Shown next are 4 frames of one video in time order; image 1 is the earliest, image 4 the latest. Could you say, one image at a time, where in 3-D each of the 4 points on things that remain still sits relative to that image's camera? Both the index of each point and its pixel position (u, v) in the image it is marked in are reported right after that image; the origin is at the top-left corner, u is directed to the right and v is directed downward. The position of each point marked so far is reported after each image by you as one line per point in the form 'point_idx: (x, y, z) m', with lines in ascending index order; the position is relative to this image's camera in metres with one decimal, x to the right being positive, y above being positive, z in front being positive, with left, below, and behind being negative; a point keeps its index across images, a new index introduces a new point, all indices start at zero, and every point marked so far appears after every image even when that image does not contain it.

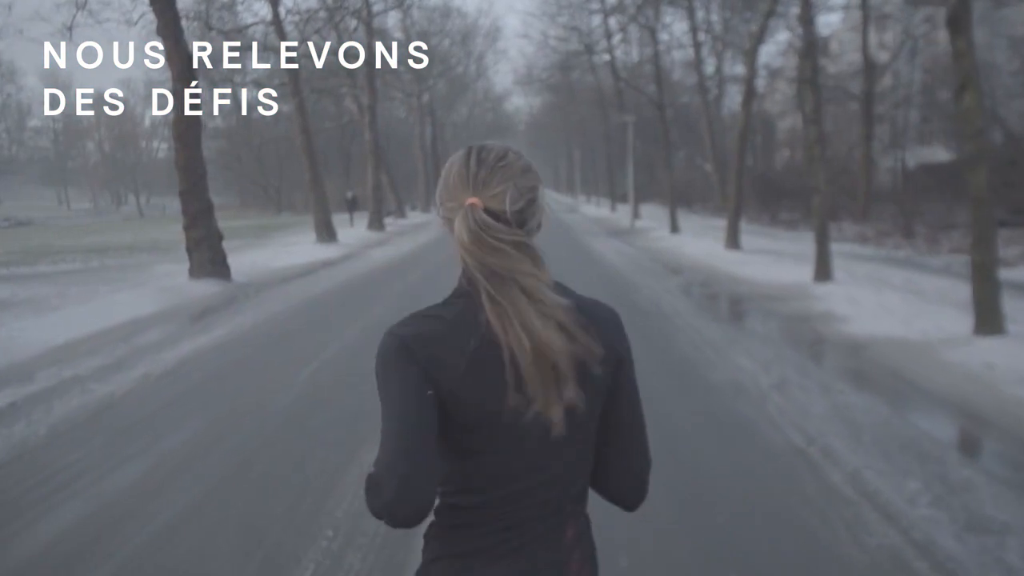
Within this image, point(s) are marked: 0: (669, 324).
0: (+2.1, -0.5, +14.6) m
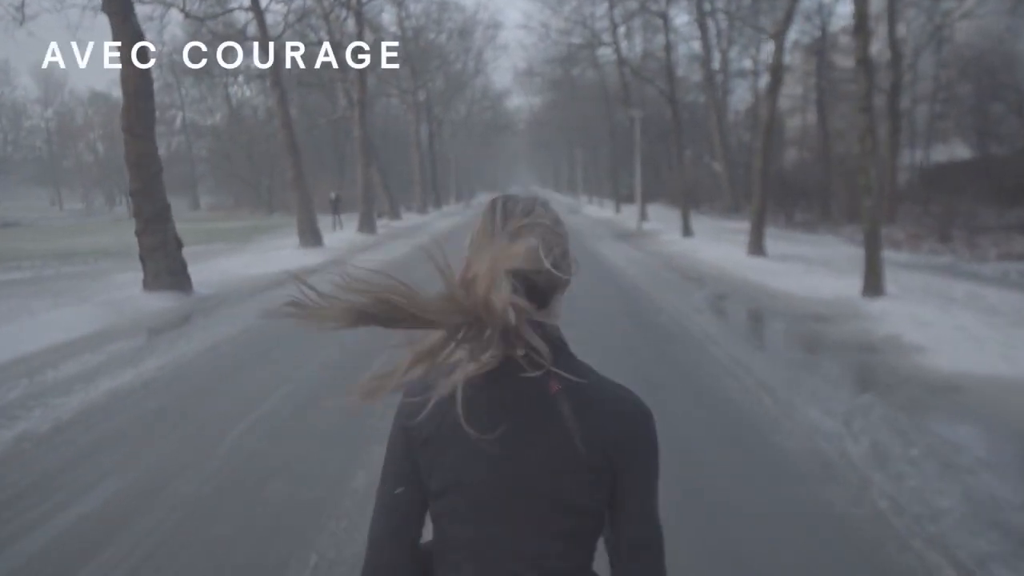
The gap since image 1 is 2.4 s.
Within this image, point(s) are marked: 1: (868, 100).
0: (+2.1, -0.7, +12.0) m
1: (+5.2, +2.8, +15.6) m
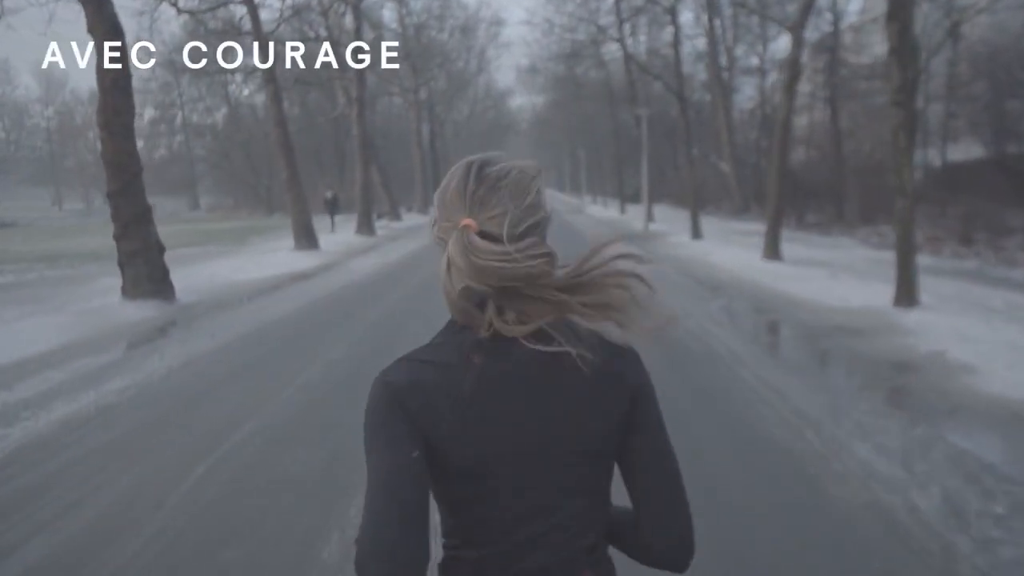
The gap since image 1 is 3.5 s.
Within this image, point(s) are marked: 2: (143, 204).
0: (+2.2, -0.8, +10.8) m
1: (+5.3, +2.6, +14.4) m
2: (-6.1, +1.4, +17.6) m
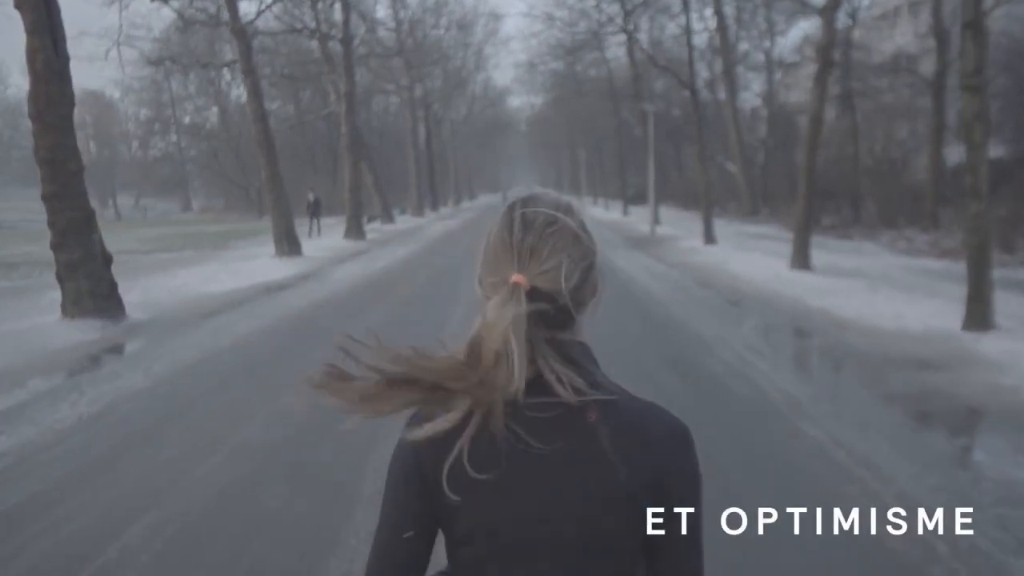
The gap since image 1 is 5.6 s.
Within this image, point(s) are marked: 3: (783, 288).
0: (+2.2, -1.1, +8.5) m
1: (+5.3, +2.4, +12.1) m
2: (-6.1, +1.2, +15.3) m
3: (+4.6, -0.1, +18.0) m
